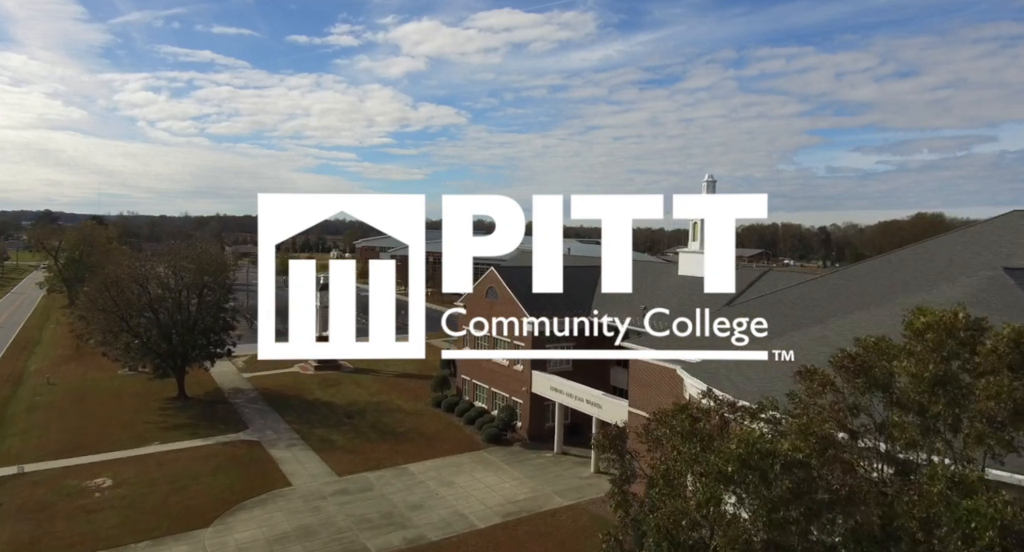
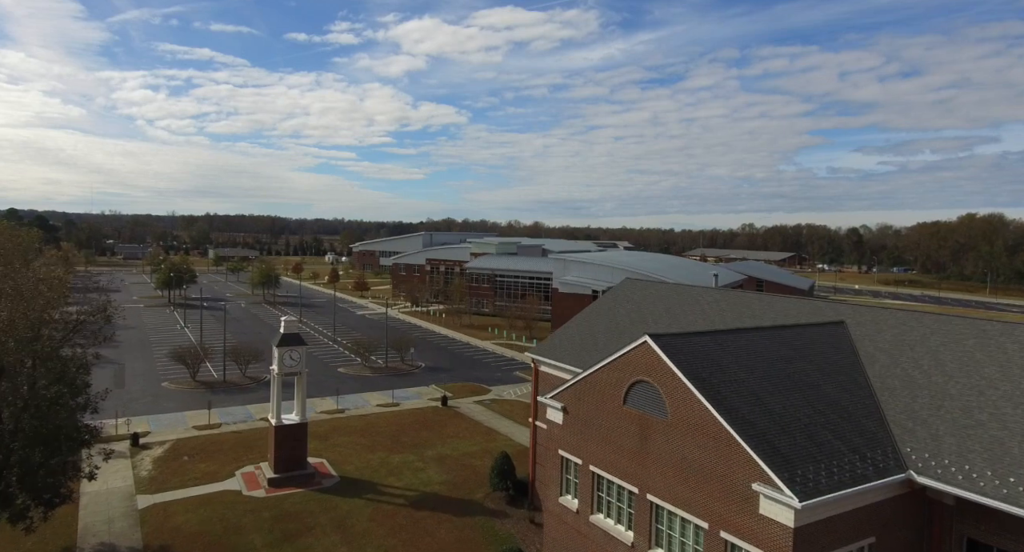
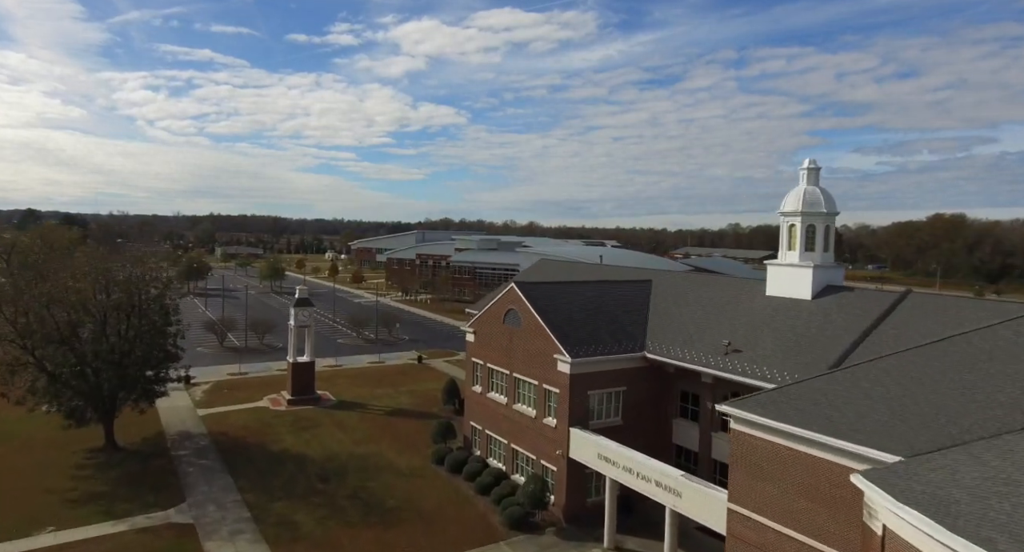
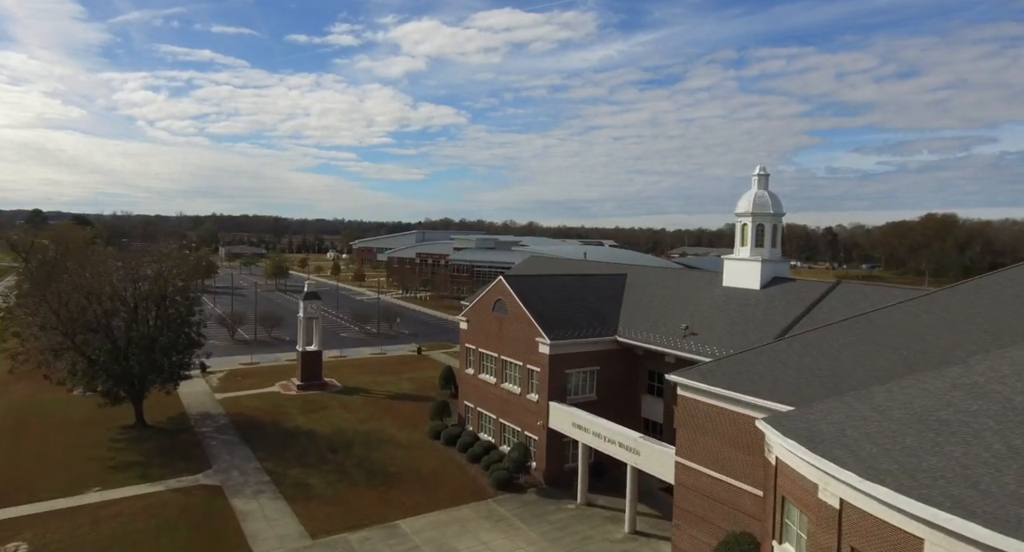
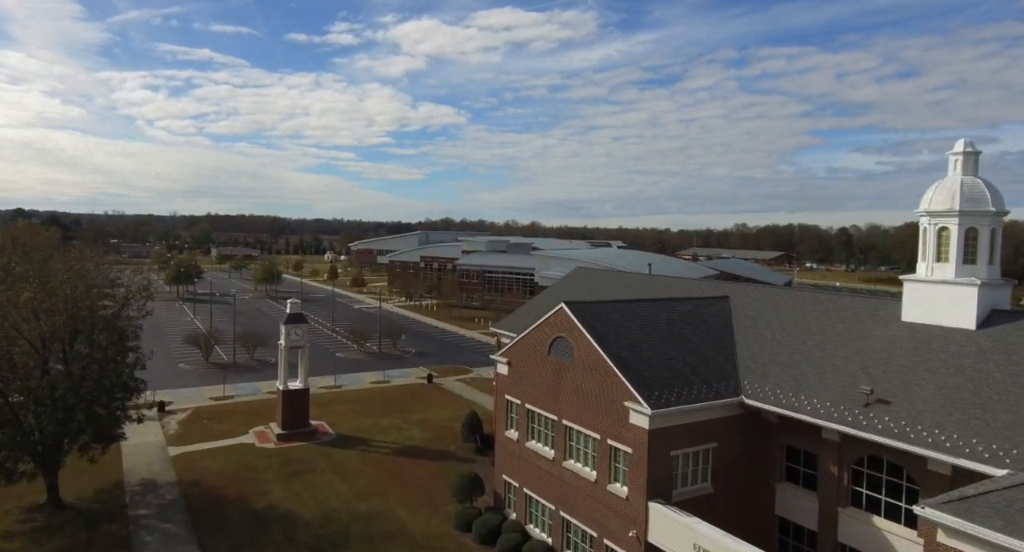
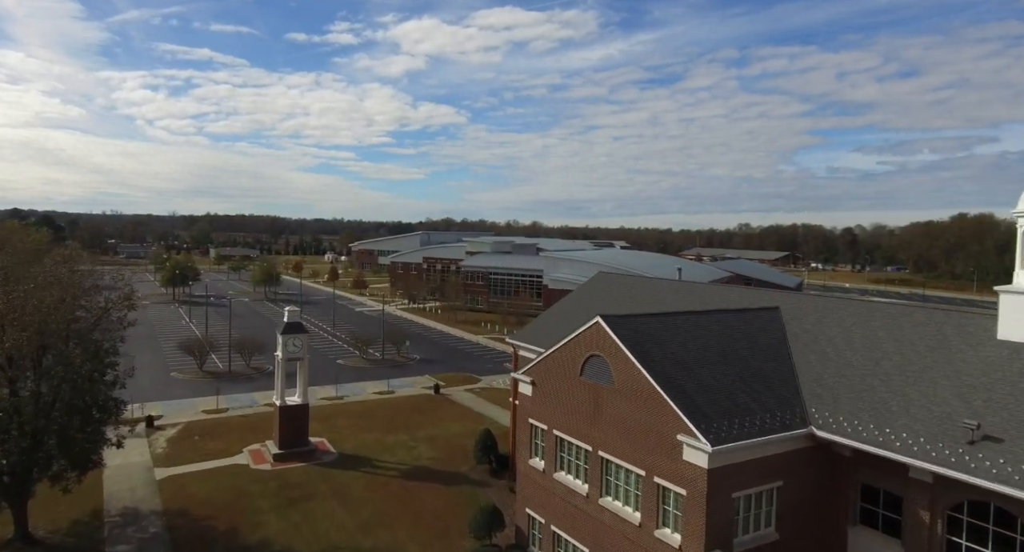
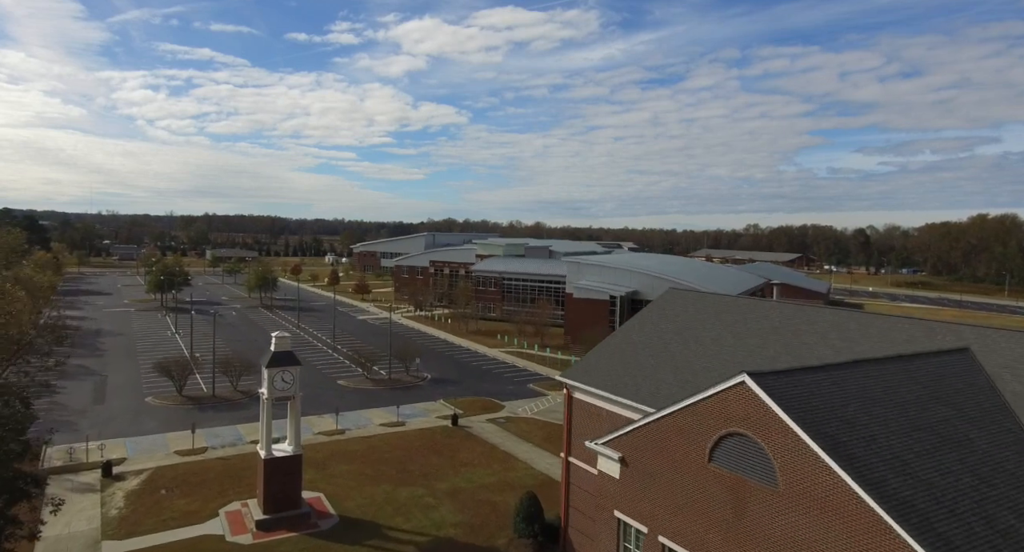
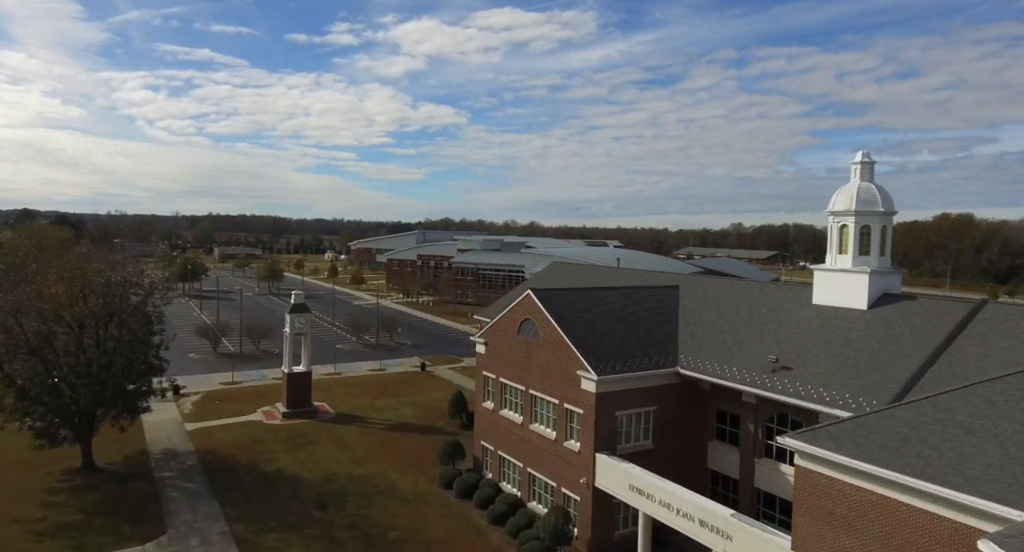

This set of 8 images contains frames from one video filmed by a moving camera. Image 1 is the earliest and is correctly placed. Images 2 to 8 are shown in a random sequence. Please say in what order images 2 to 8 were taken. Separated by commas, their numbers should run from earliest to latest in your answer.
4, 3, 8, 5, 6, 2, 7
